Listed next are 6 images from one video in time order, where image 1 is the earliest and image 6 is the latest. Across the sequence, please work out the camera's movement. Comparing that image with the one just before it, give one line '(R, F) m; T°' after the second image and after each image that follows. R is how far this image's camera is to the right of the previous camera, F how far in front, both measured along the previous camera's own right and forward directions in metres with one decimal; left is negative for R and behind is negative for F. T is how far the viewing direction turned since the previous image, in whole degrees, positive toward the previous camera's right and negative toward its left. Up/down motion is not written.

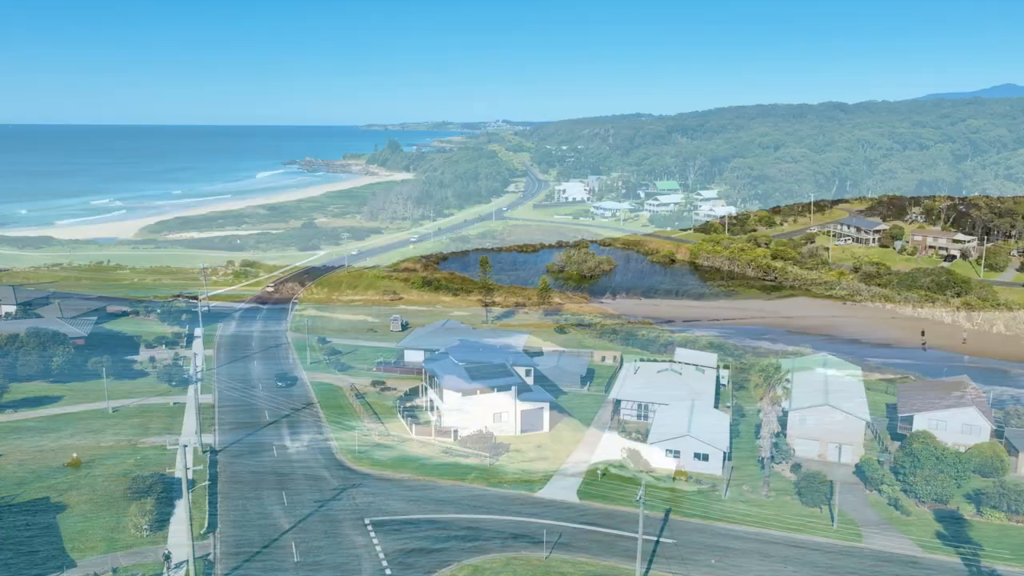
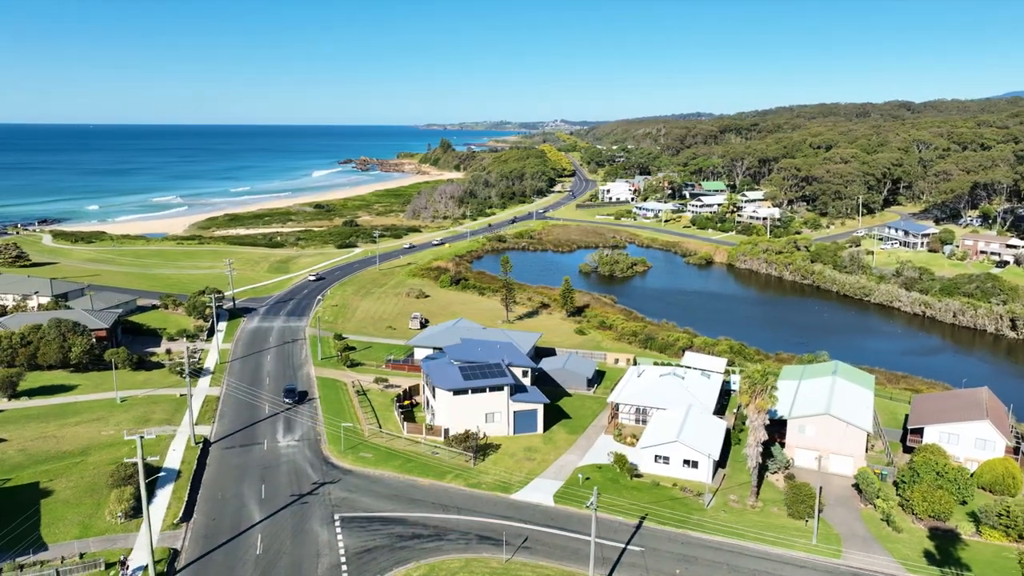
(+2.7, +0.3) m; -4°
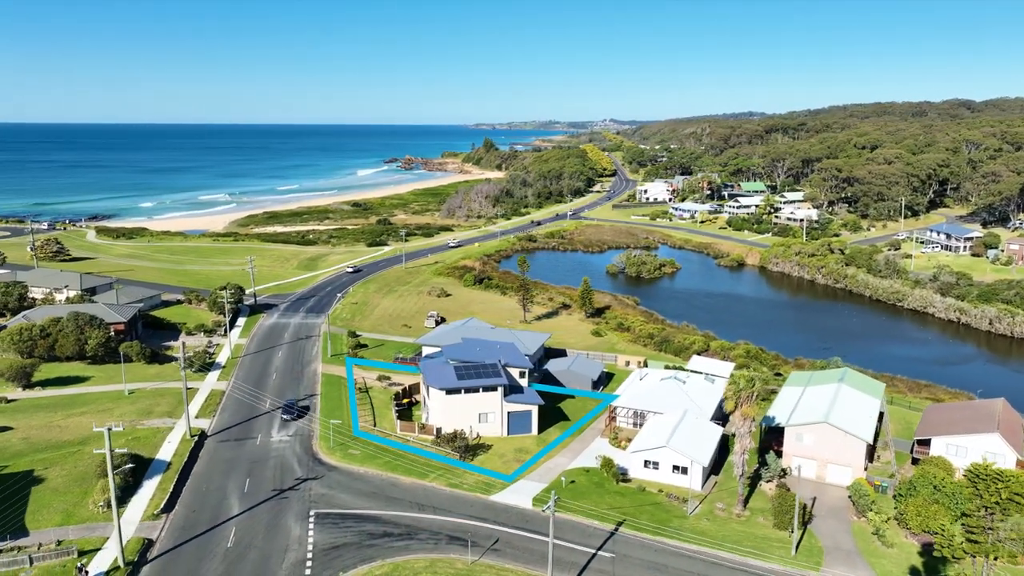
(+2.2, +0.2) m; -3°
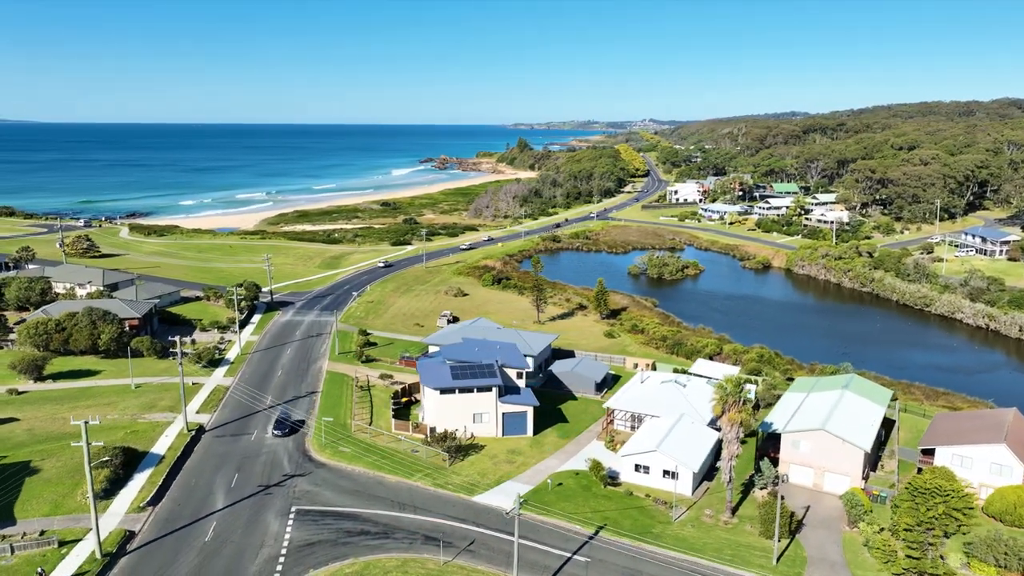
(+1.8, +0.2) m; -2°
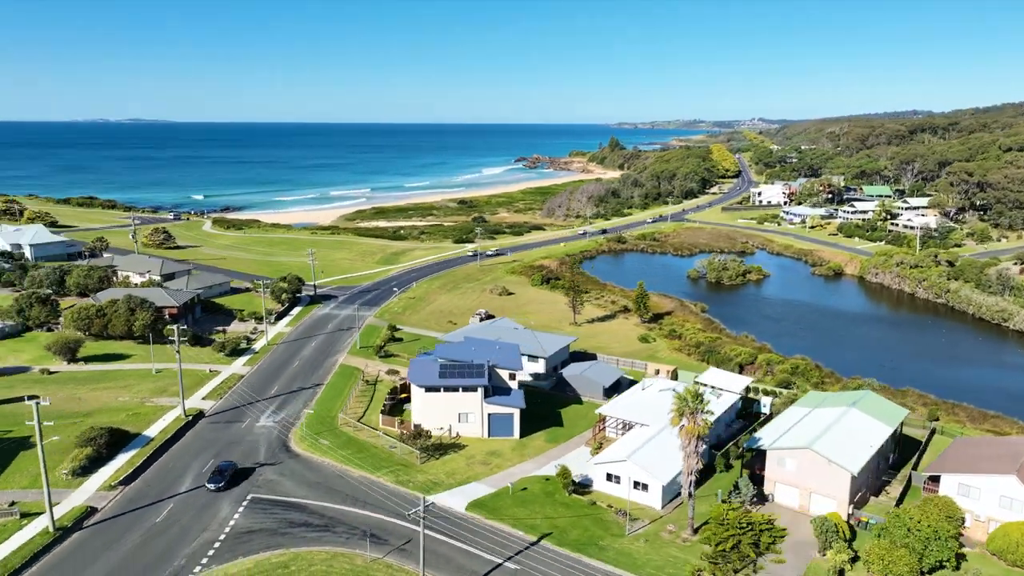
(+4.8, +0.5) m; -6°
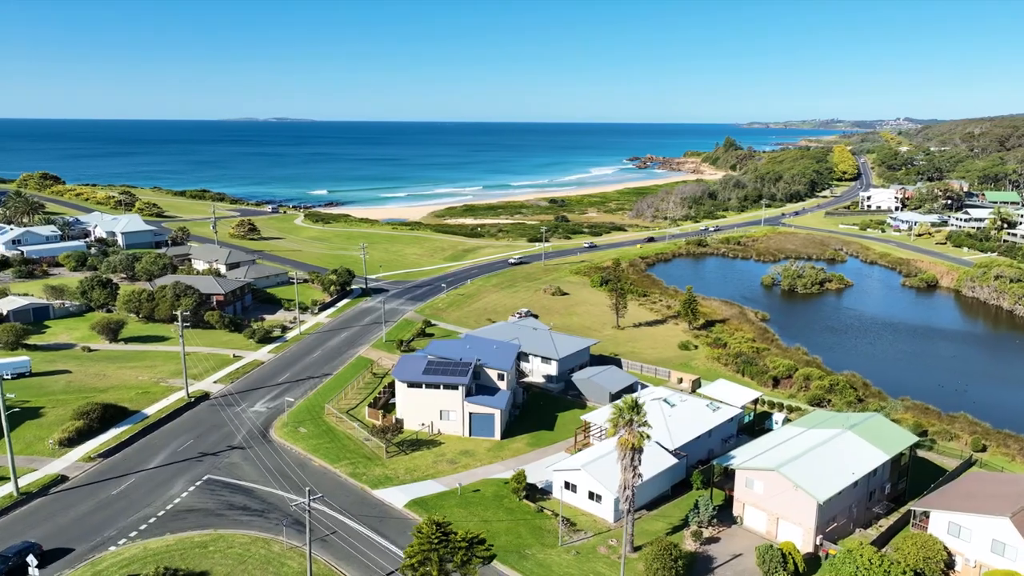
(+5.9, +0.6) m; -8°
